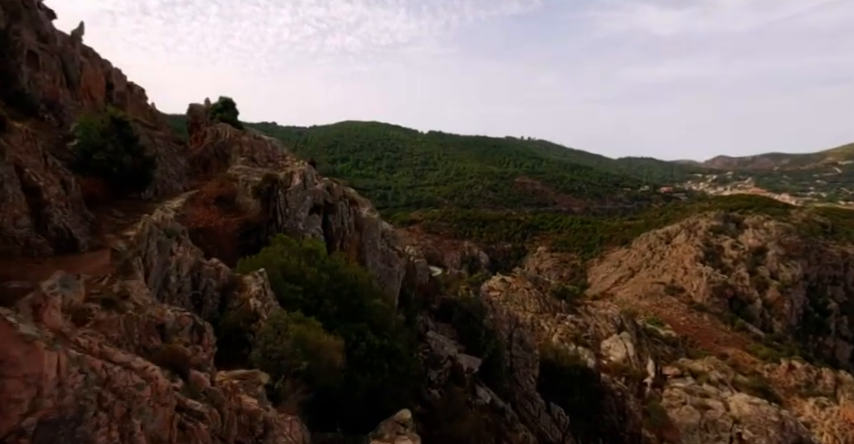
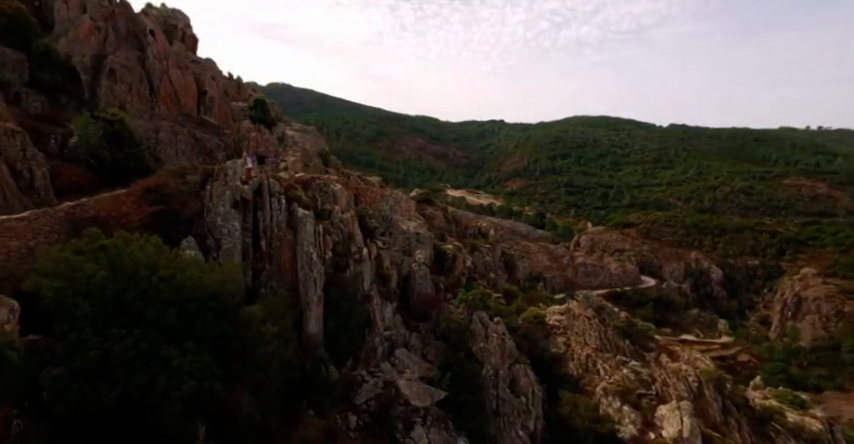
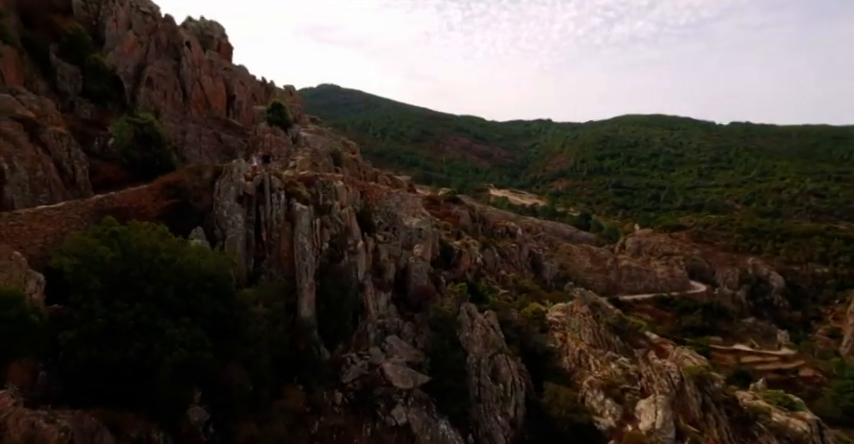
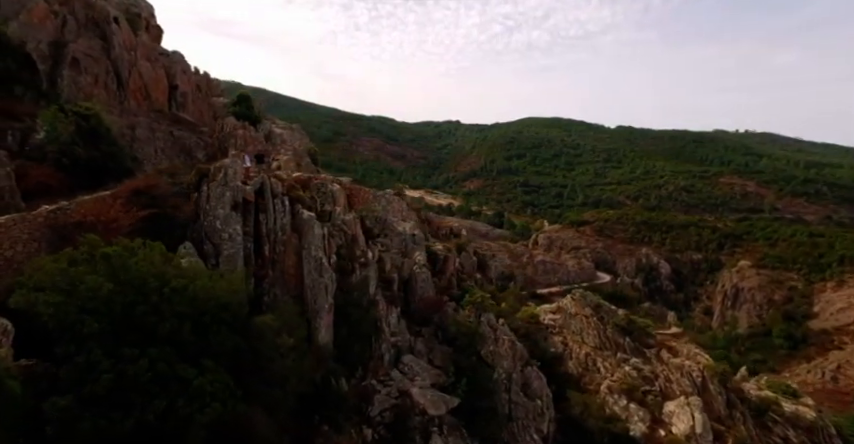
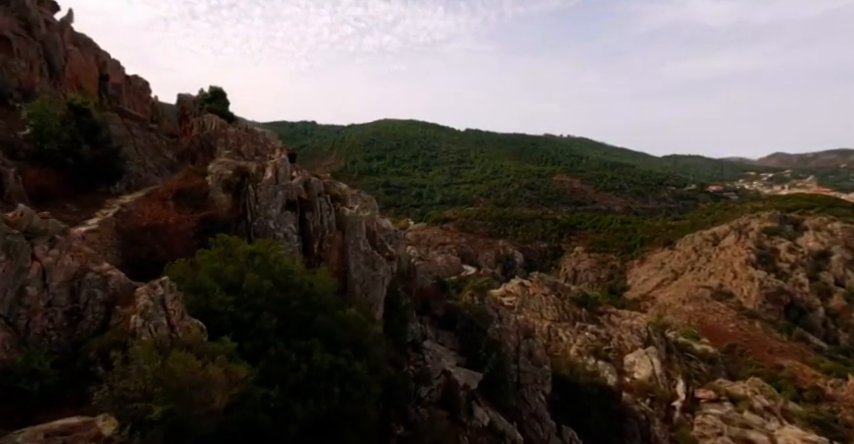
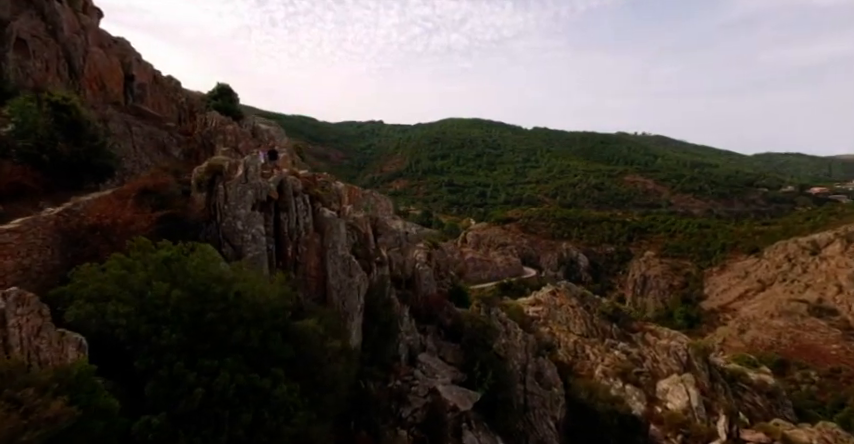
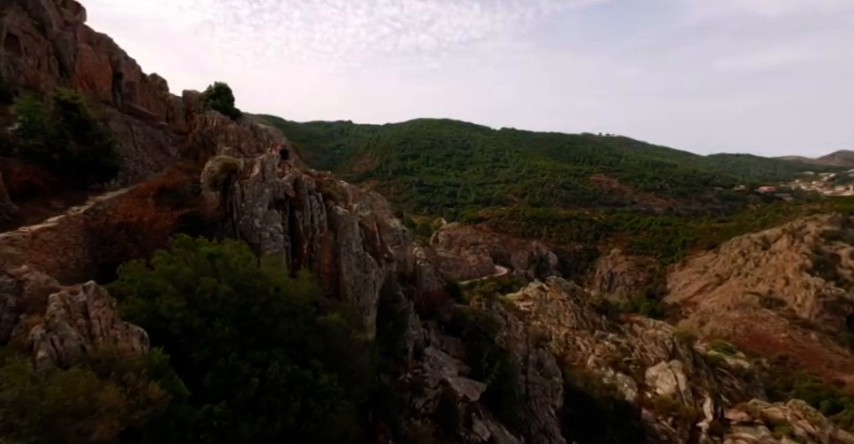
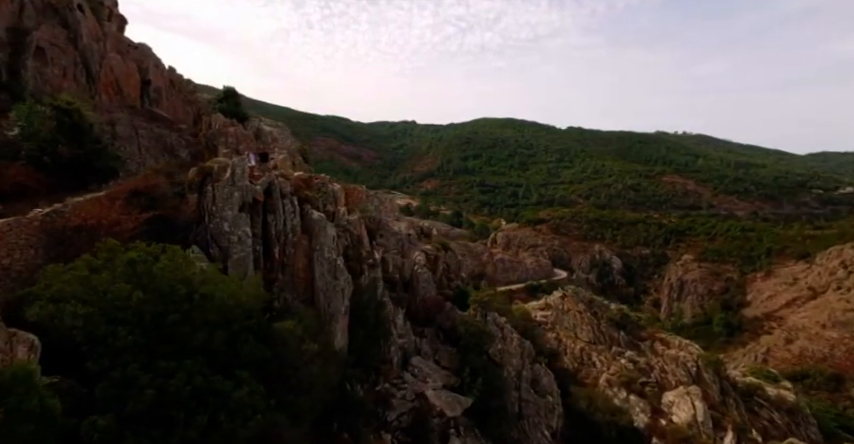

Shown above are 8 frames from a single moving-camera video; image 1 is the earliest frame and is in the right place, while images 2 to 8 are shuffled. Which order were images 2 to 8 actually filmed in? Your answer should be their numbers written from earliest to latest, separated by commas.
5, 7, 6, 8, 4, 2, 3
